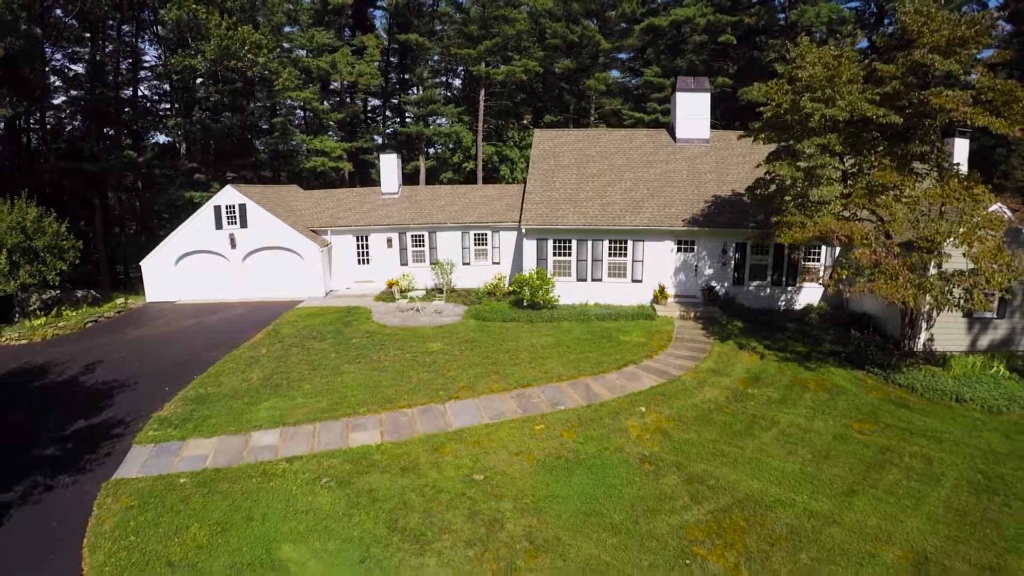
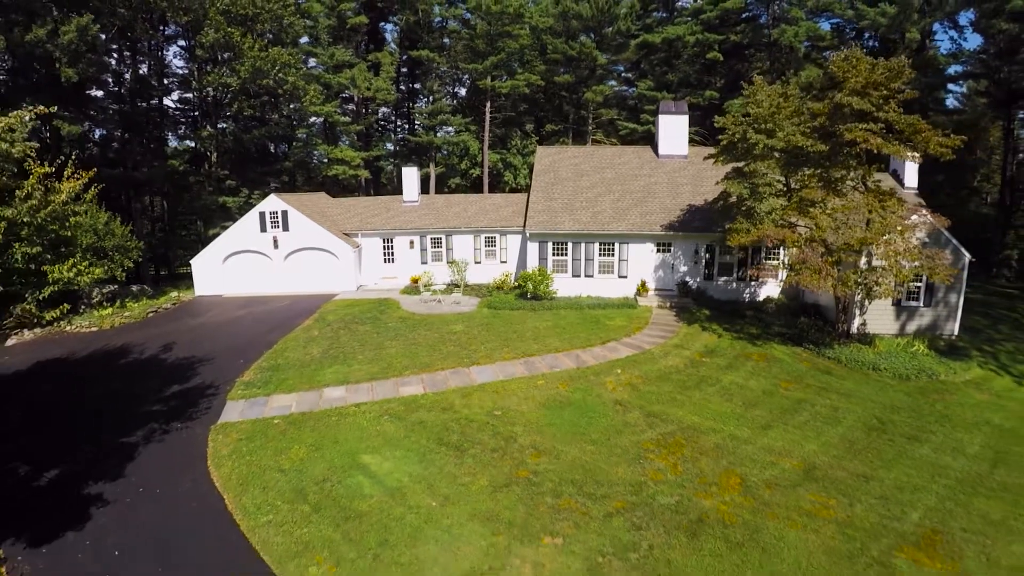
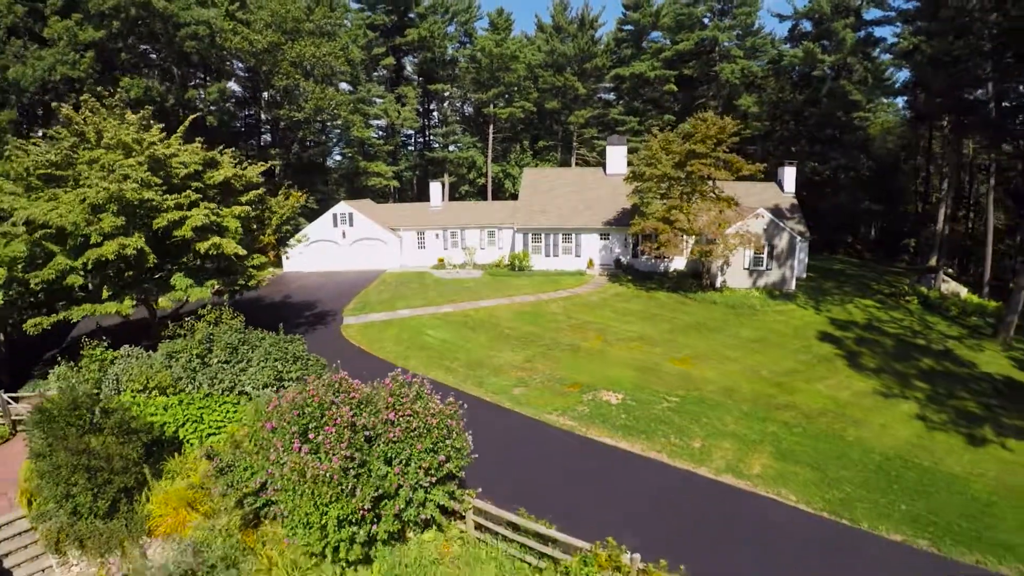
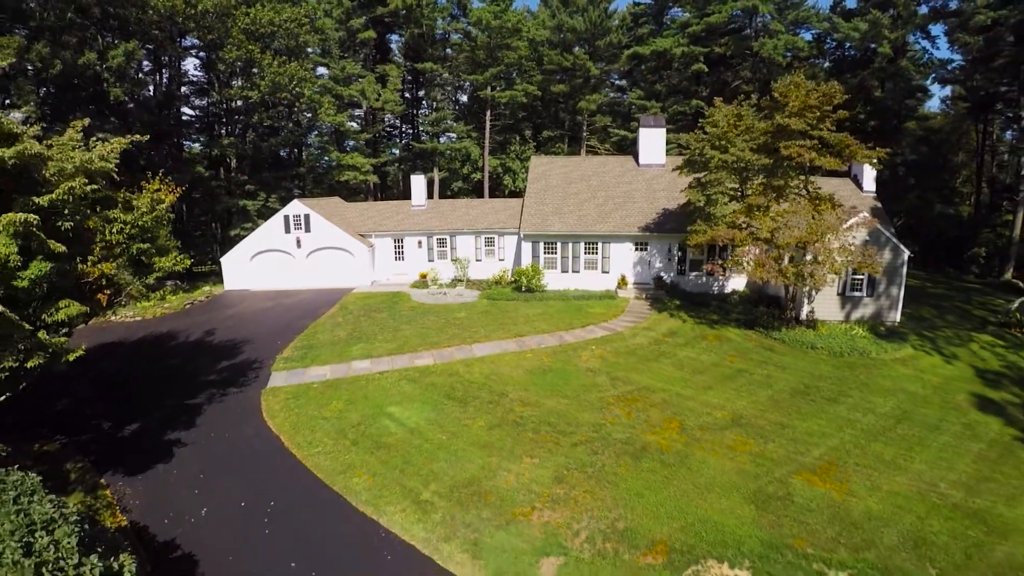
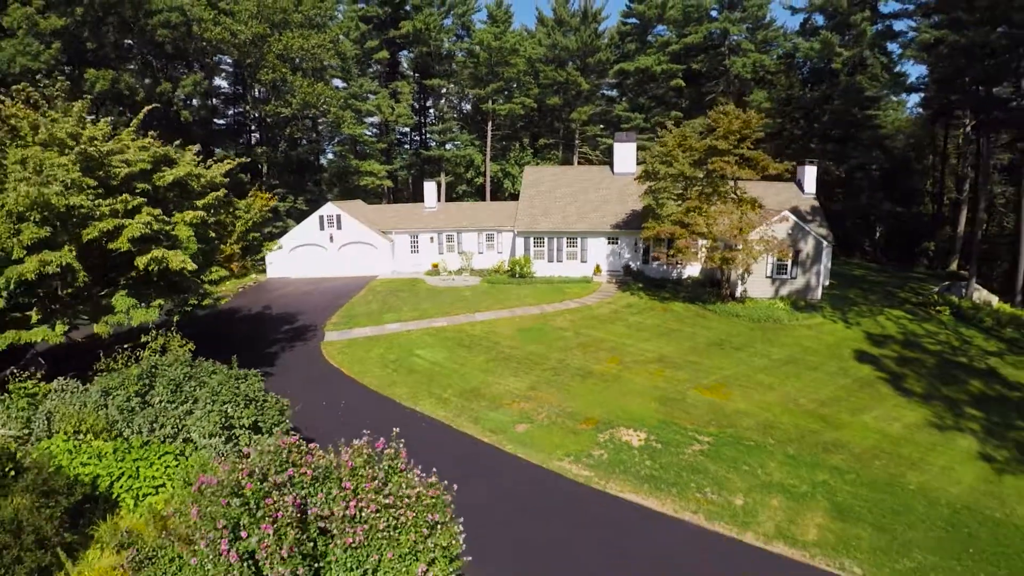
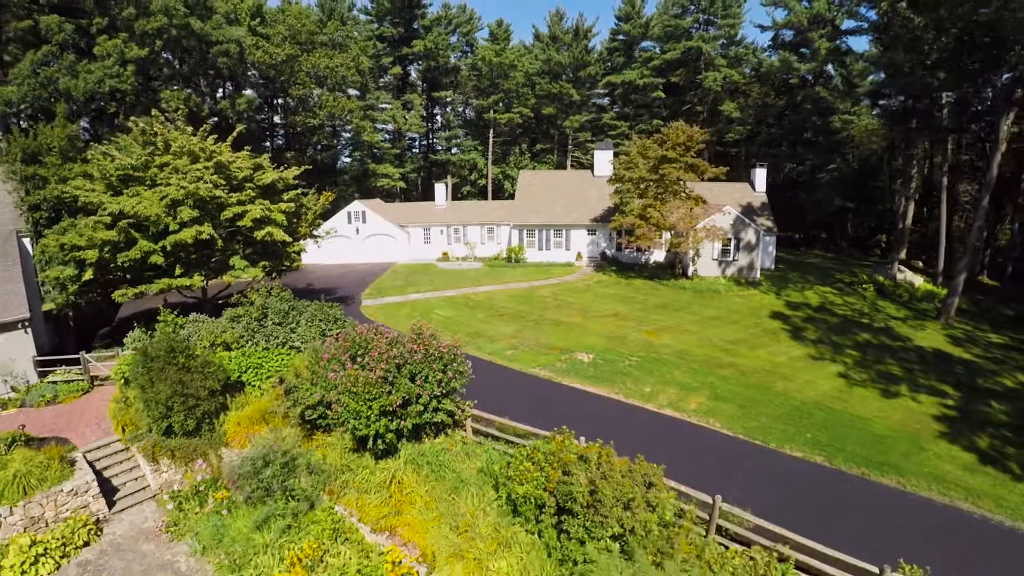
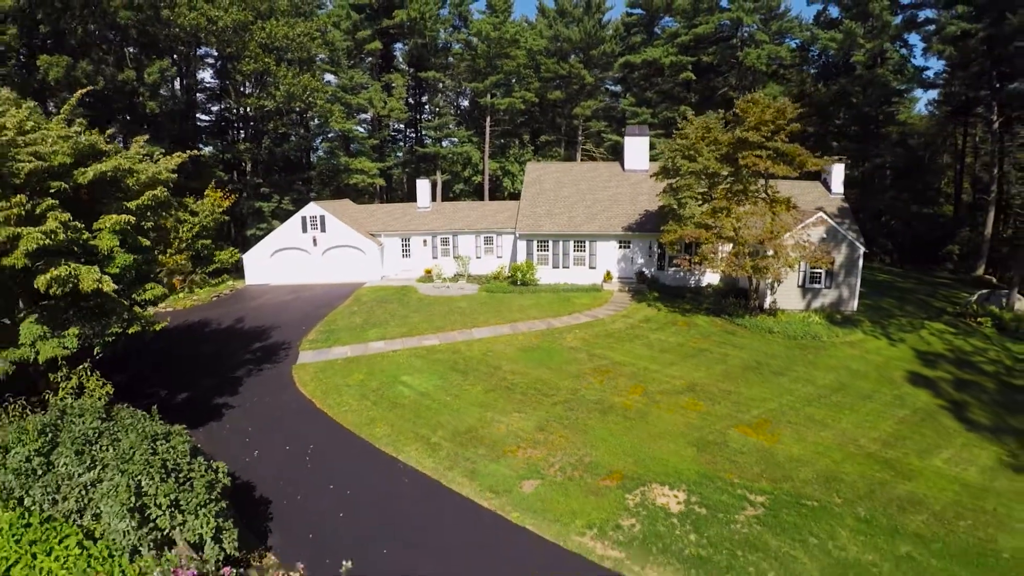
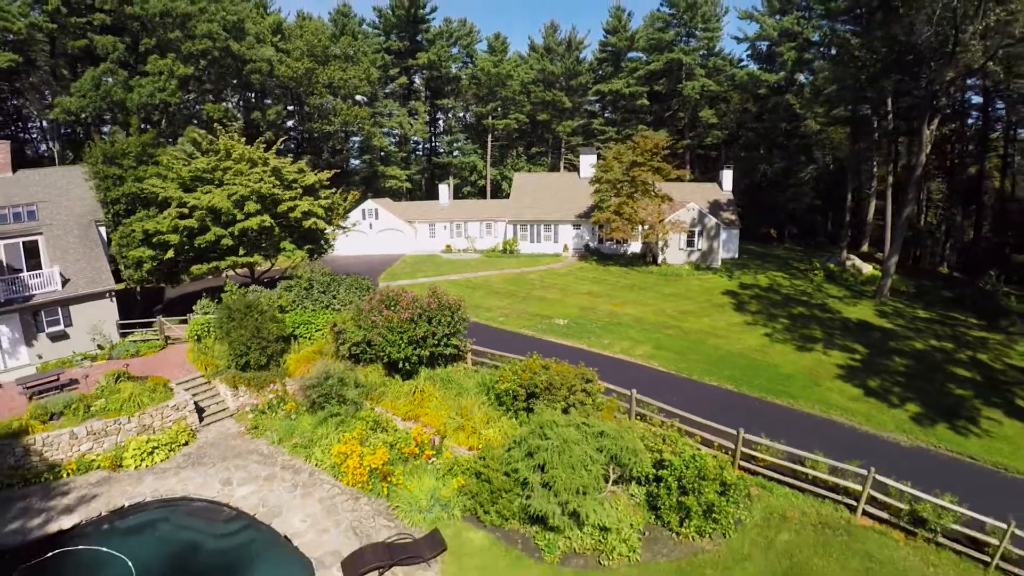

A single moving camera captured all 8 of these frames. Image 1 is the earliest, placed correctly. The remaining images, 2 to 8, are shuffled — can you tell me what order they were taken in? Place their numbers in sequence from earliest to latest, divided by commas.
2, 4, 7, 5, 3, 6, 8
